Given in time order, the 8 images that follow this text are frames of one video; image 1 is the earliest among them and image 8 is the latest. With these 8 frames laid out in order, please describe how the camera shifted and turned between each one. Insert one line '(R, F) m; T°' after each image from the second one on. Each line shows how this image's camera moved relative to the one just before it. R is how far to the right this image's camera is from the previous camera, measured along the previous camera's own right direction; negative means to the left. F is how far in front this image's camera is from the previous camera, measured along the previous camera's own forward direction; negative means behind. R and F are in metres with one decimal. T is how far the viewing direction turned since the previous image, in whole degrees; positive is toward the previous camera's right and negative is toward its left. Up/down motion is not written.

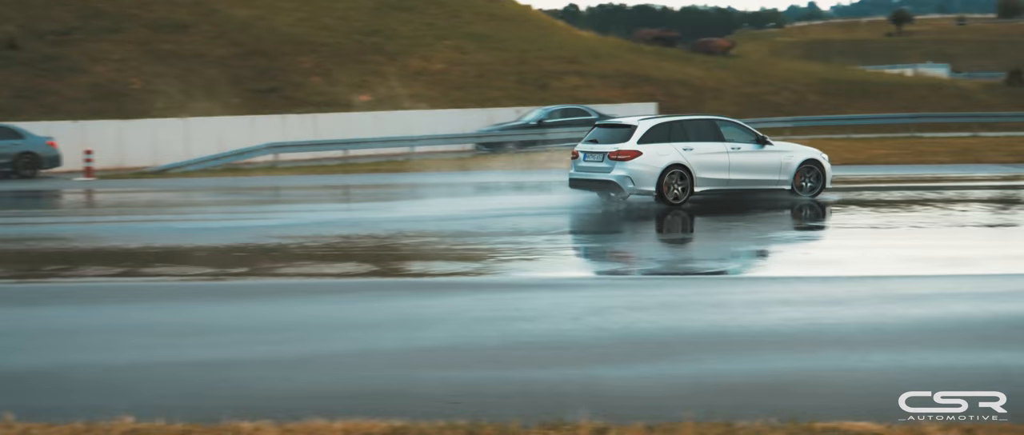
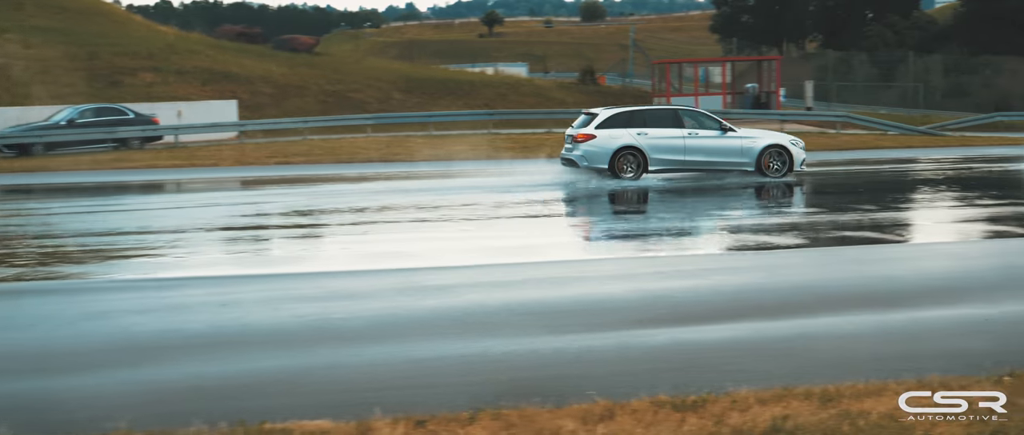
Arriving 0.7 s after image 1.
(-0.3, +0.3) m; +17°
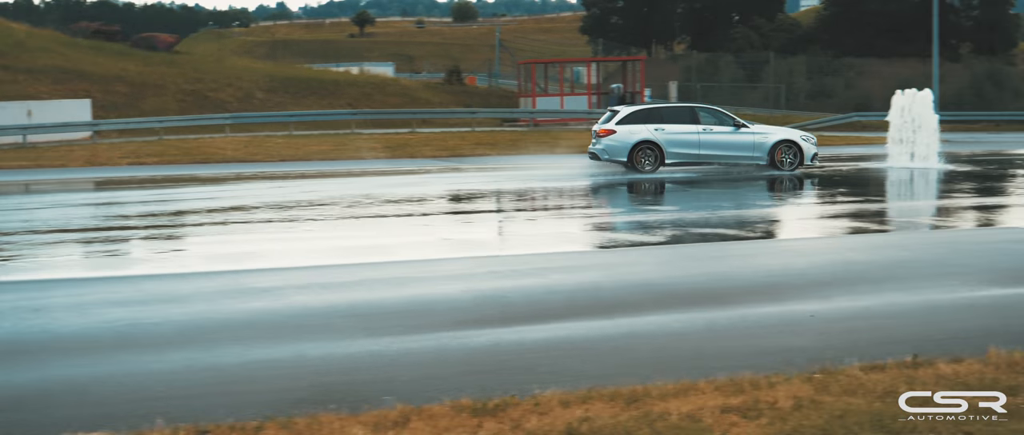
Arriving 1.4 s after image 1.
(+0.3, +0.2) m; +5°
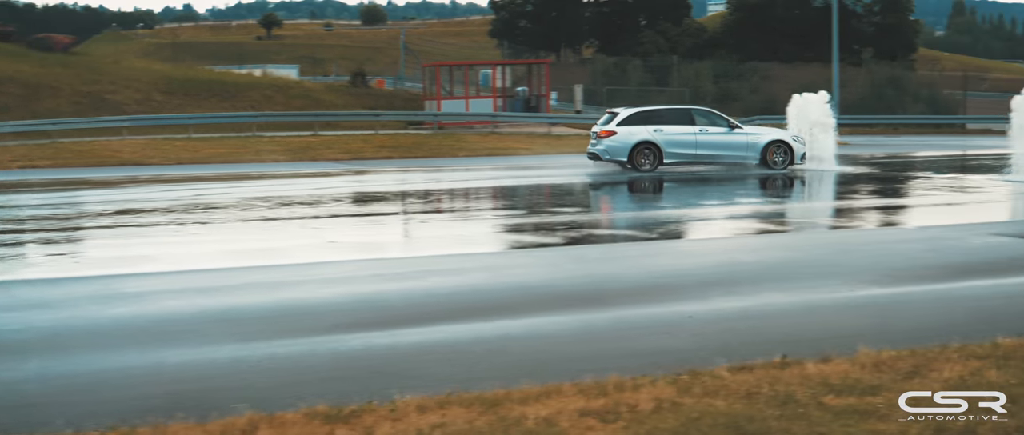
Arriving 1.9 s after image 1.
(+0.2, +0.1) m; +4°
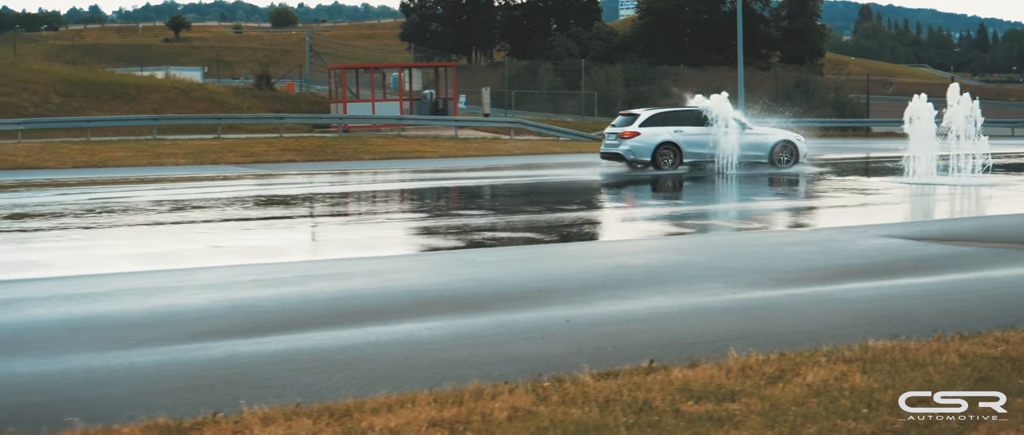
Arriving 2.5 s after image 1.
(+0.2, +0.2) m; +4°
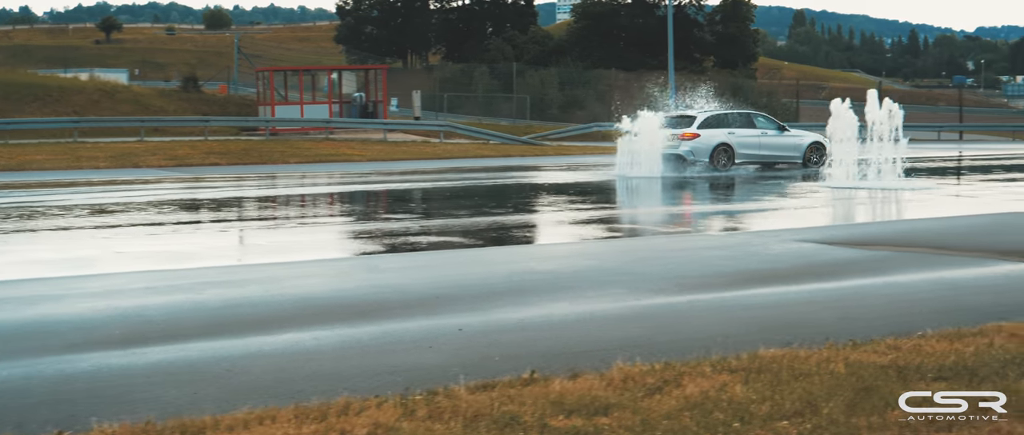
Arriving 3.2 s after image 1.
(+0.2, +0.2) m; +3°
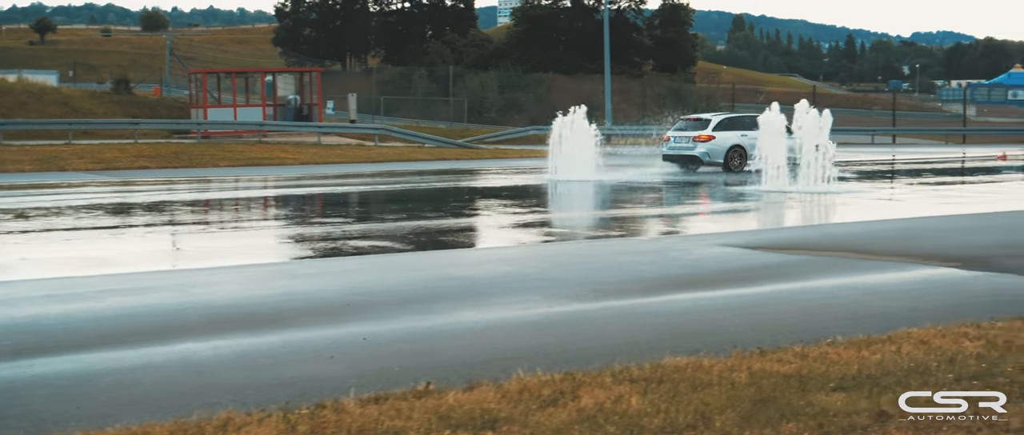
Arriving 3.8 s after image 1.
(+0.2, +0.2) m; +2°
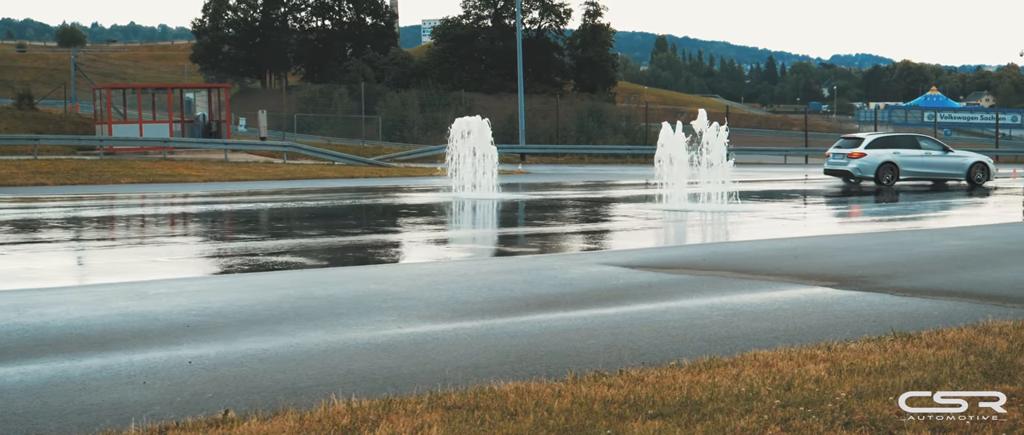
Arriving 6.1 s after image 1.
(+0.4, +0.3) m; +3°
